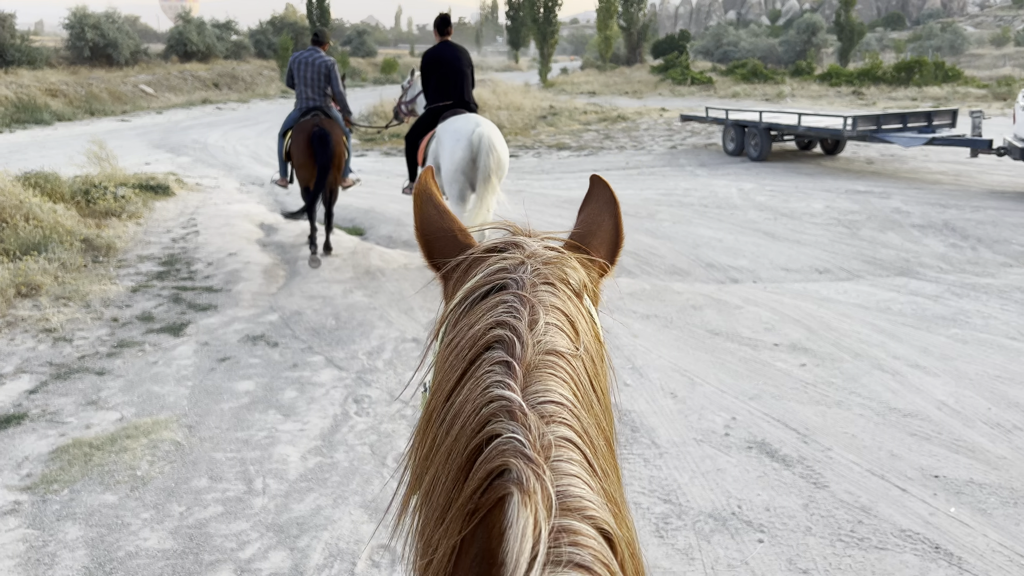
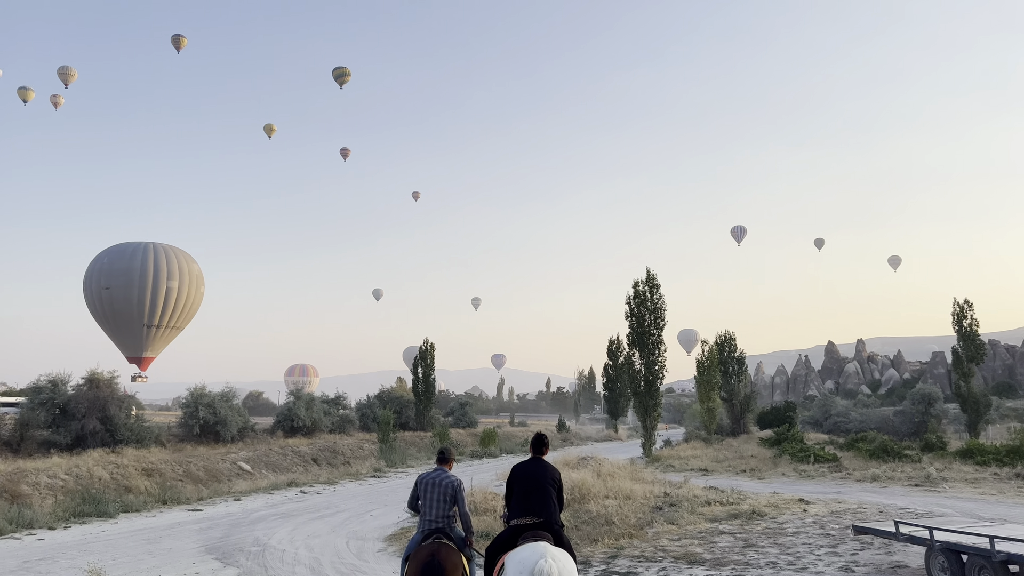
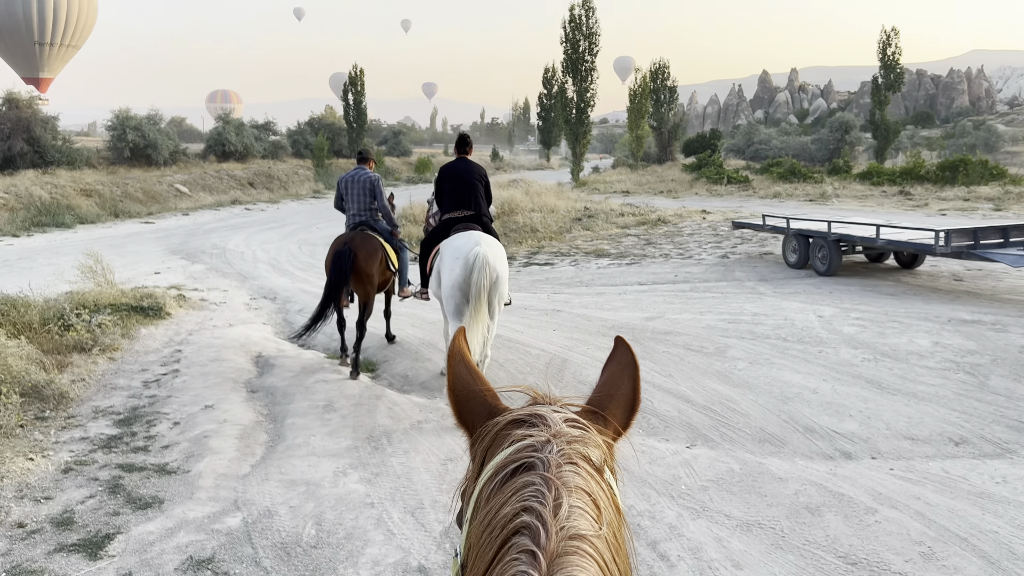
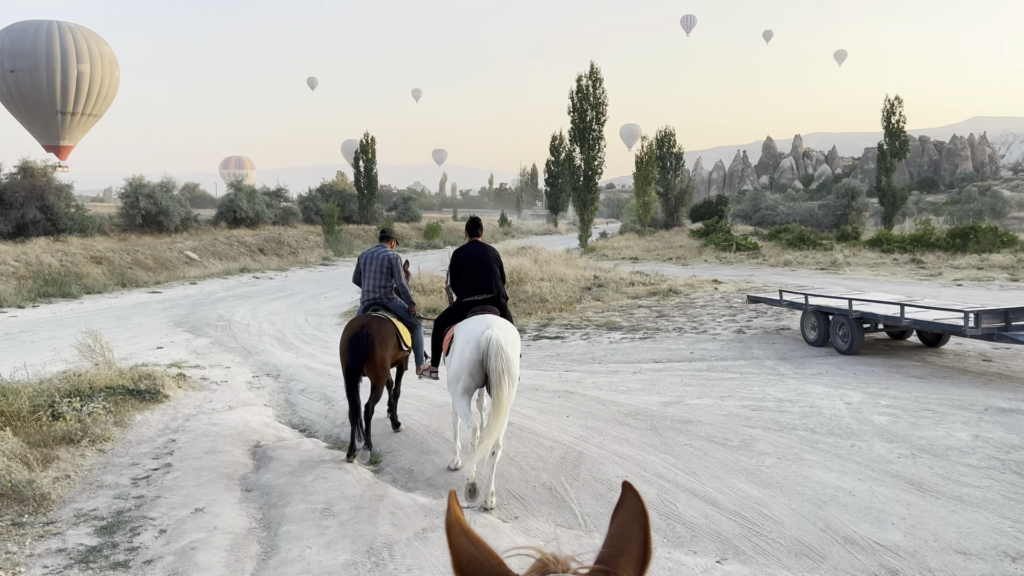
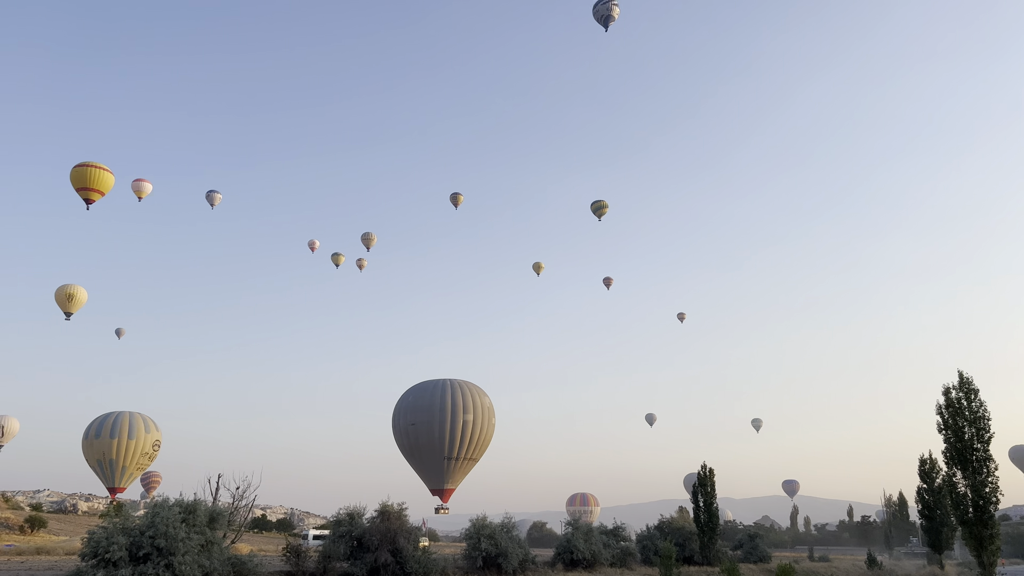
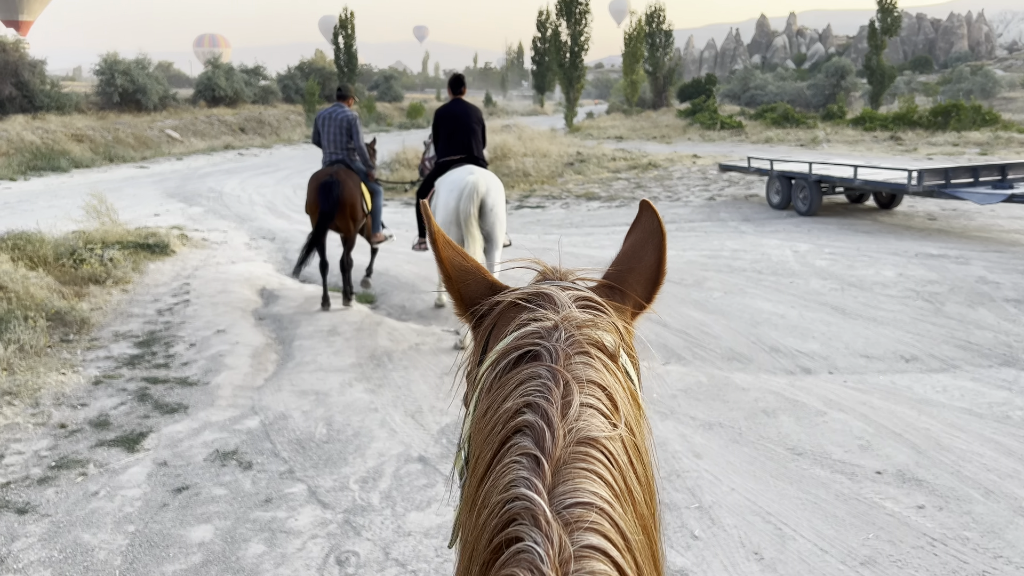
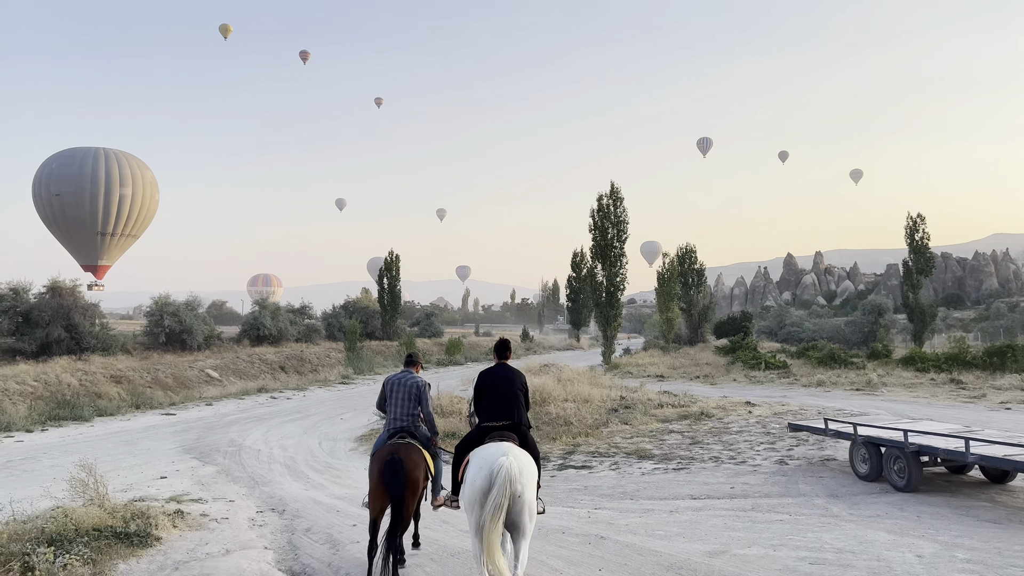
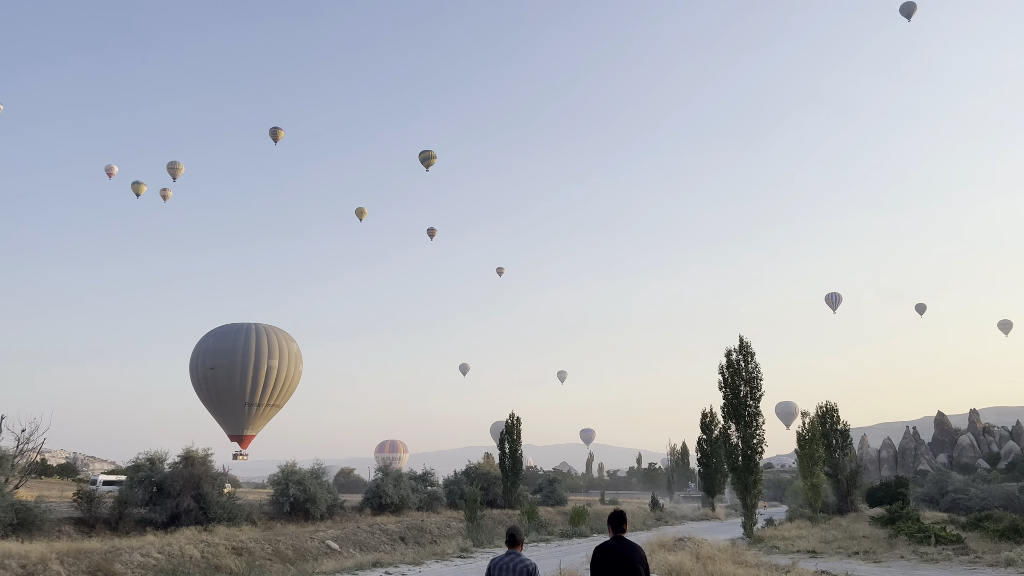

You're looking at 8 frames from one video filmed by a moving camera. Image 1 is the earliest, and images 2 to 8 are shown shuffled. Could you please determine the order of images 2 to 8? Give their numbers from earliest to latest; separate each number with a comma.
6, 3, 4, 7, 2, 8, 5
